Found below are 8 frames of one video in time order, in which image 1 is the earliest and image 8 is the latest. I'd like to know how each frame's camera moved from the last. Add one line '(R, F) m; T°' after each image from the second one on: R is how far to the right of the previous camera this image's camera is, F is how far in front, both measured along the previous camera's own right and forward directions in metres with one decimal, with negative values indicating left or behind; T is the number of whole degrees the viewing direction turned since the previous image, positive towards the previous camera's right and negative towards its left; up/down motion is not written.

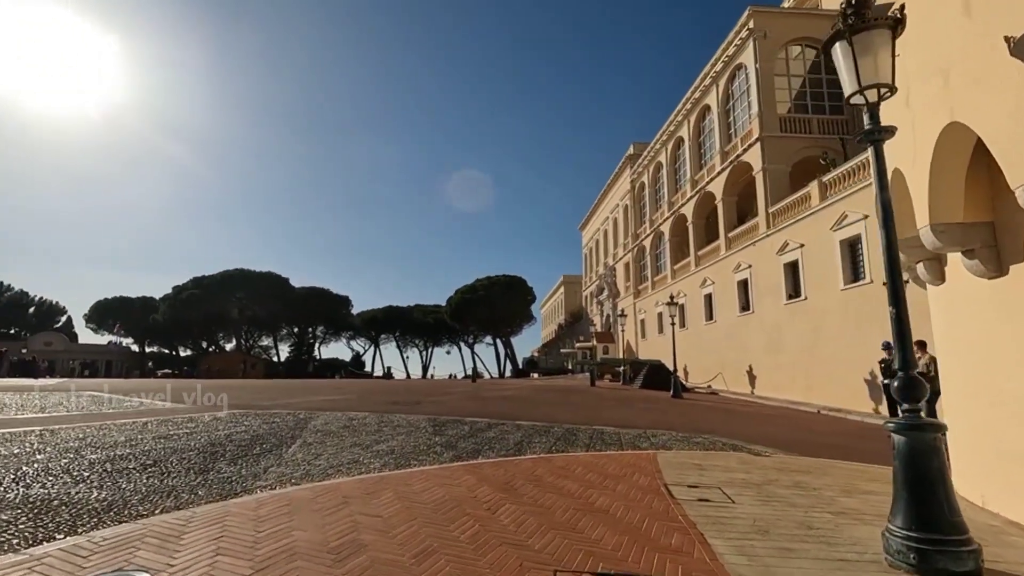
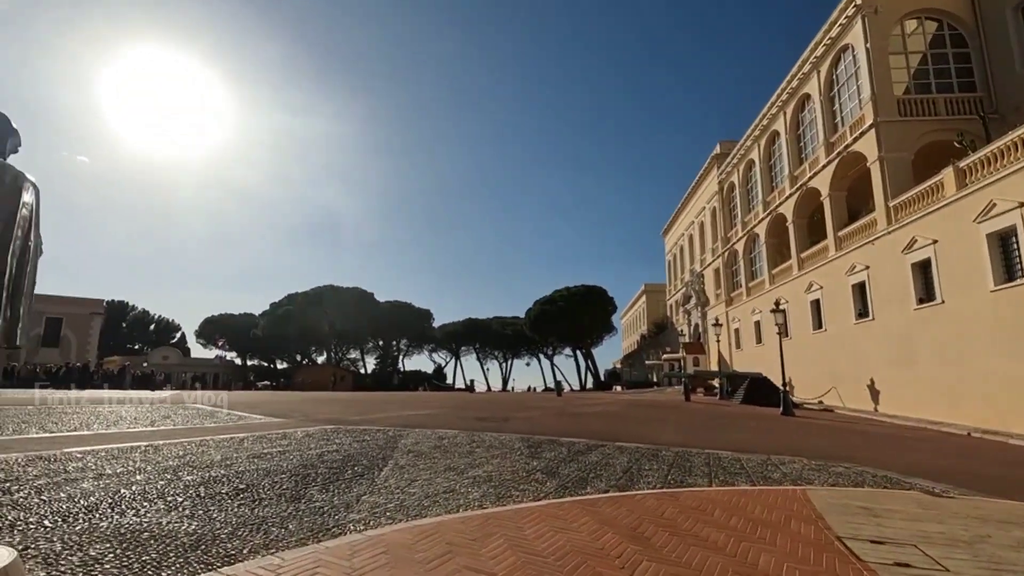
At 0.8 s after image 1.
(-0.3, +0.6) m; -8°
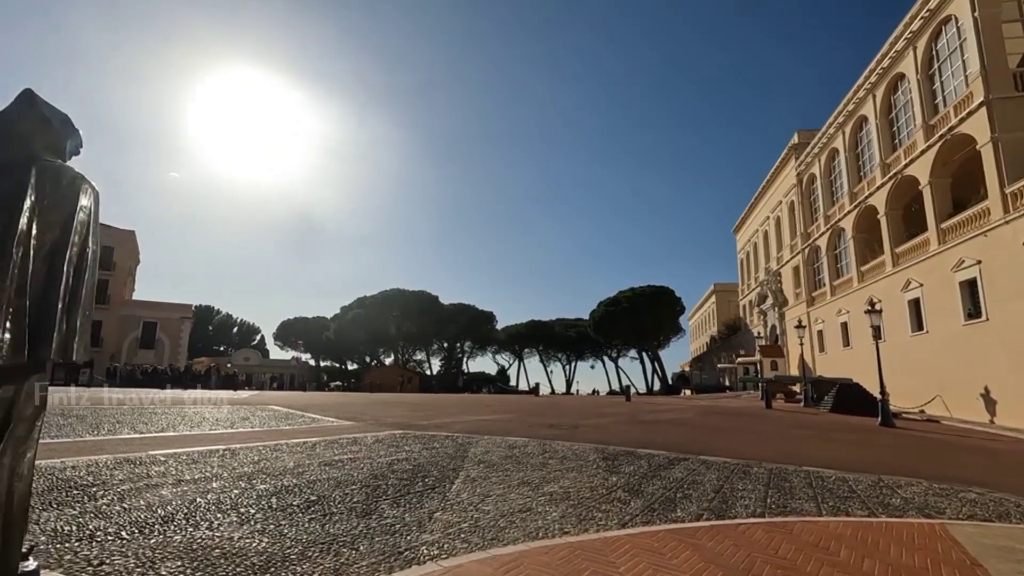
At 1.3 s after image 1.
(-0.1, +0.4) m; -6°
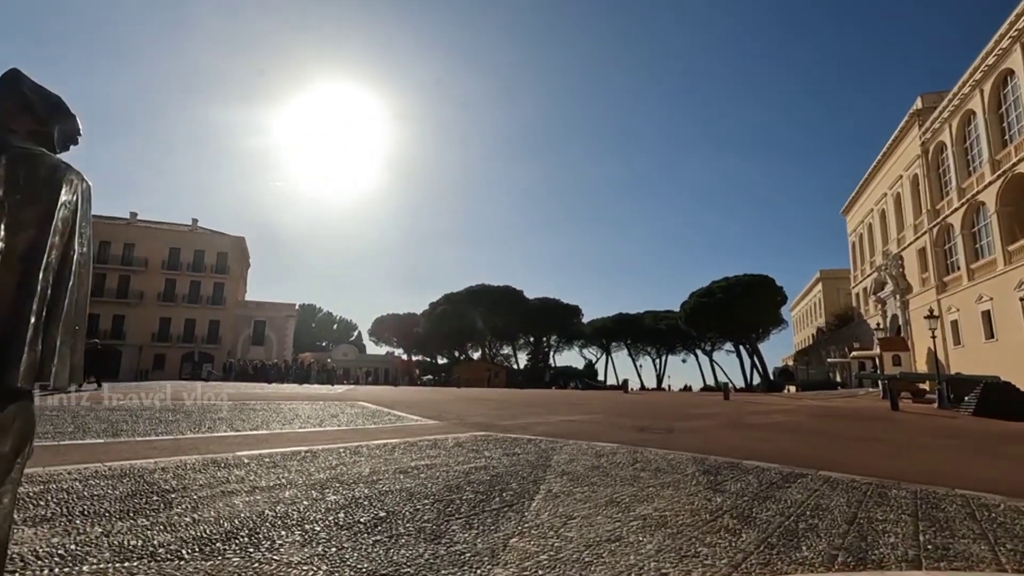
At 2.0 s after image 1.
(0.0, +0.6) m; -9°
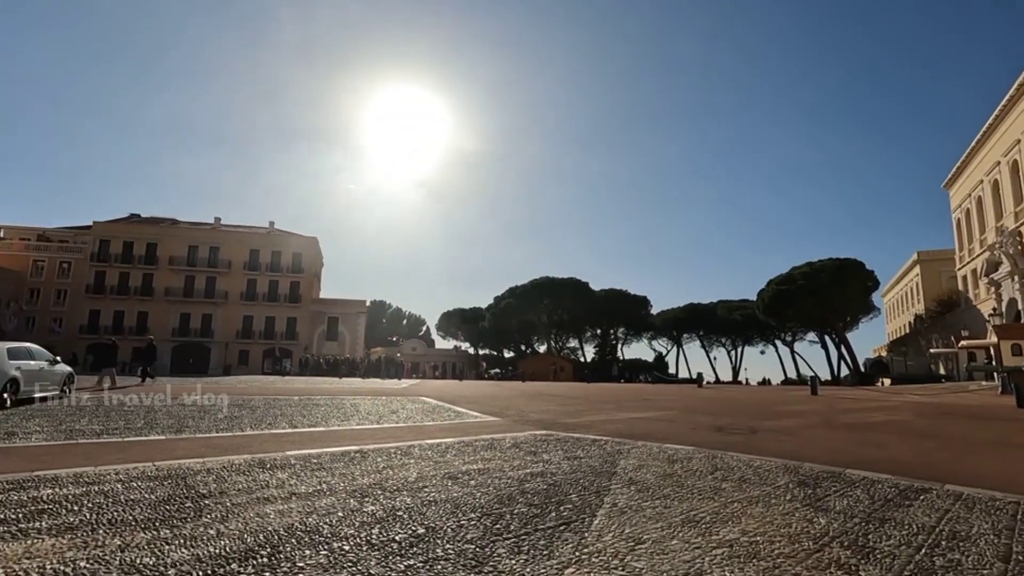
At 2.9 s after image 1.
(+0.1, +0.7) m; -7°
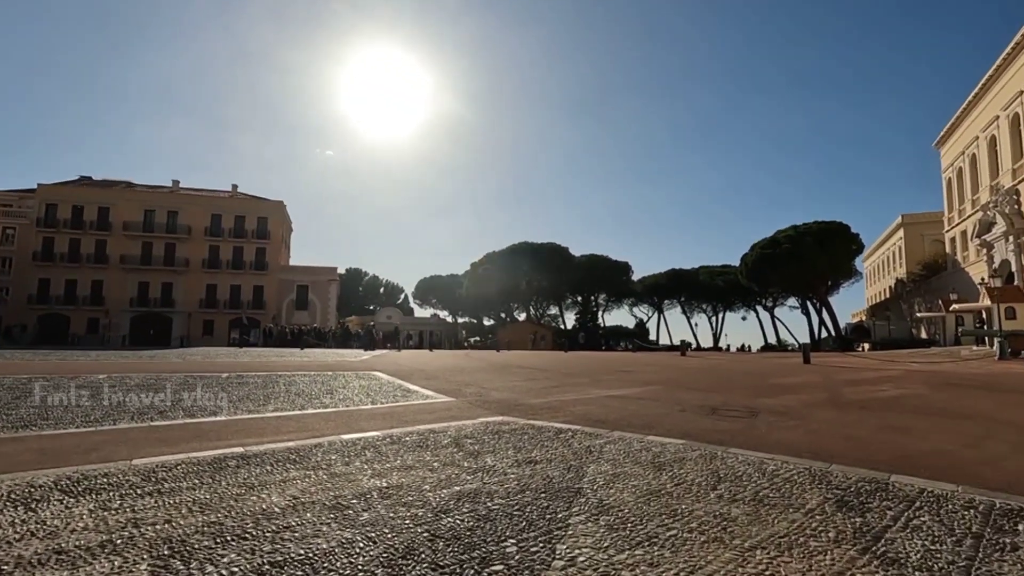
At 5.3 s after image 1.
(+0.5, +2.0) m; +2°
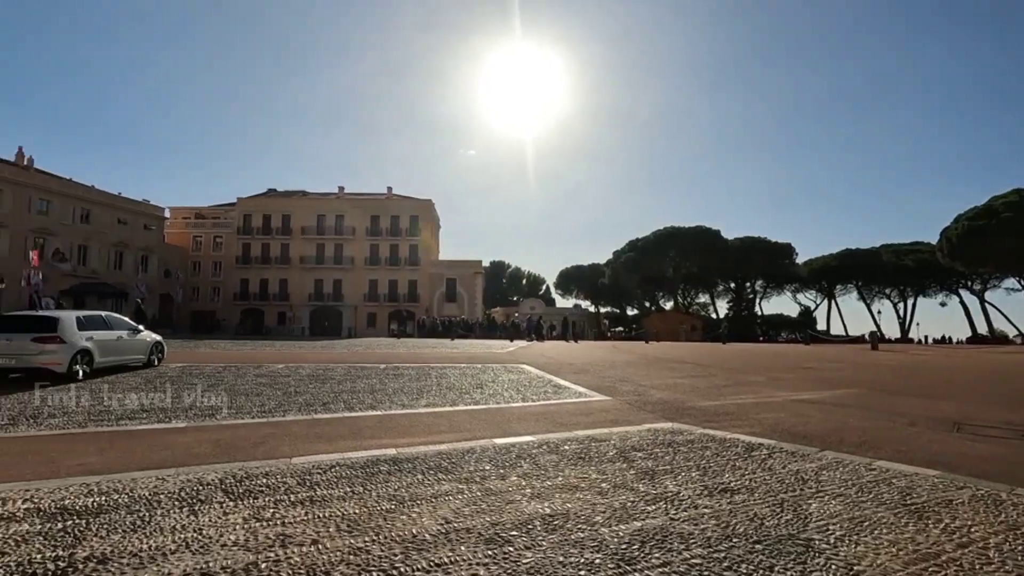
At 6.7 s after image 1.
(-0.3, +0.9) m; -14°
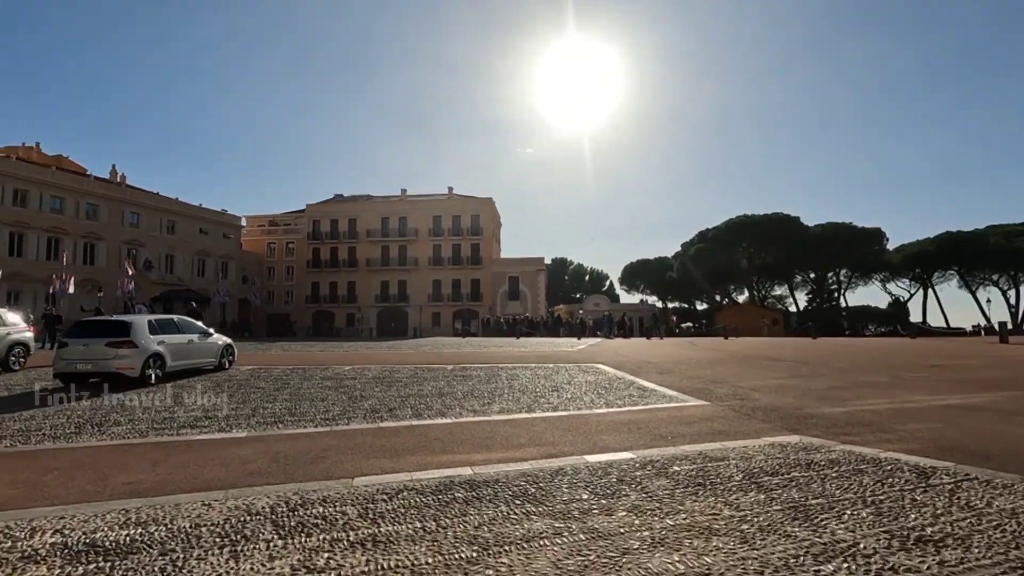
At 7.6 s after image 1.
(-0.3, +0.9) m; -6°
